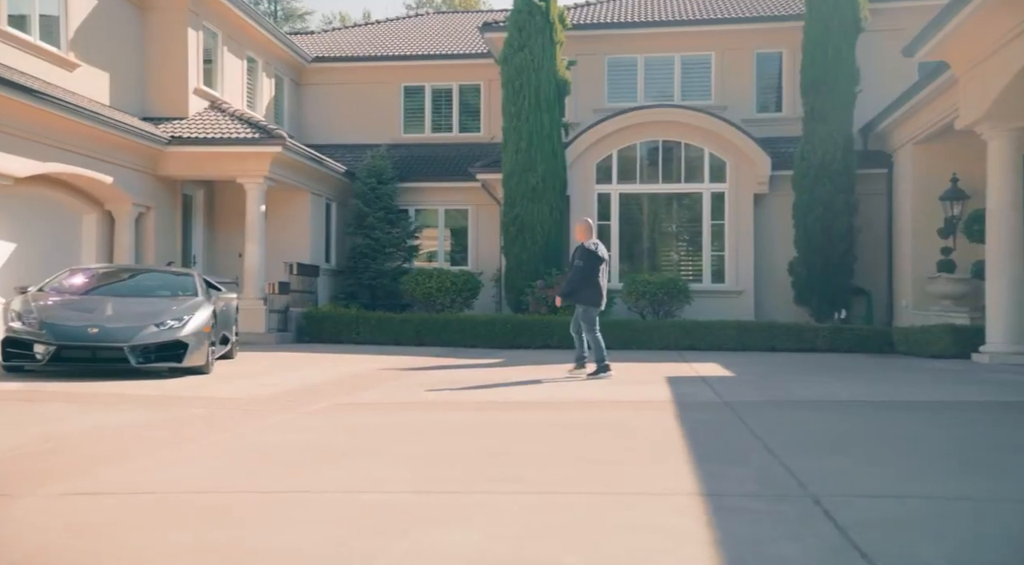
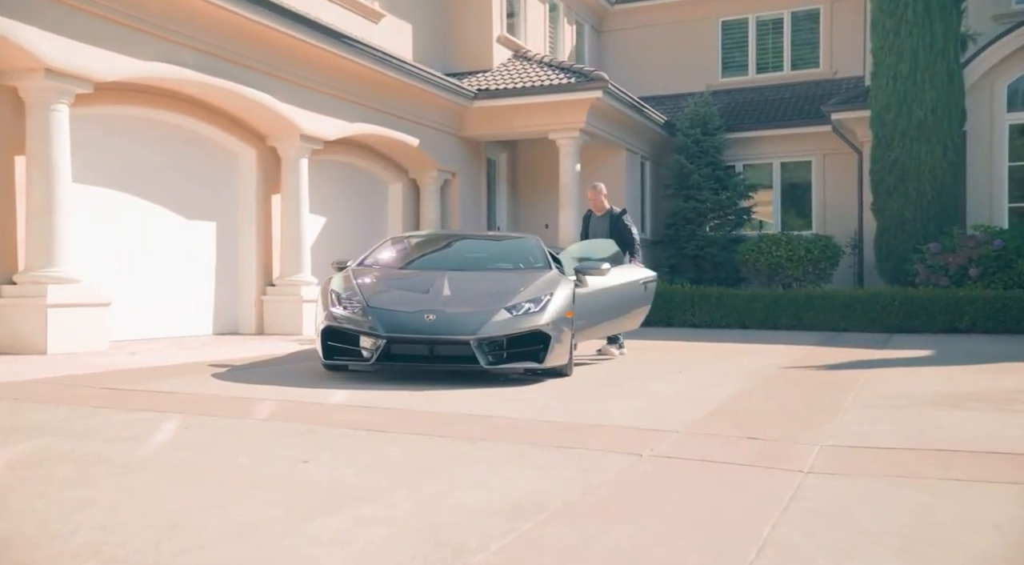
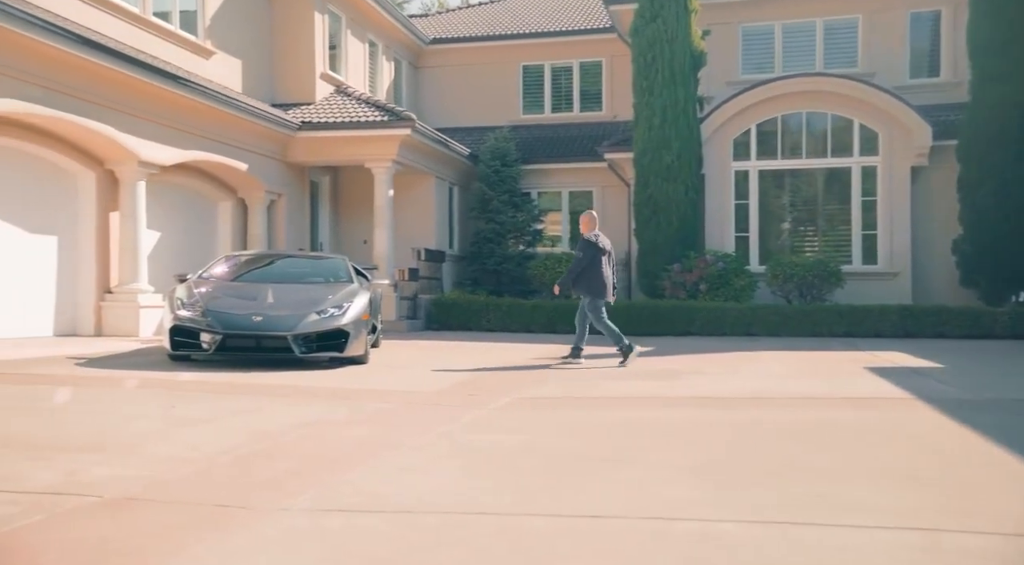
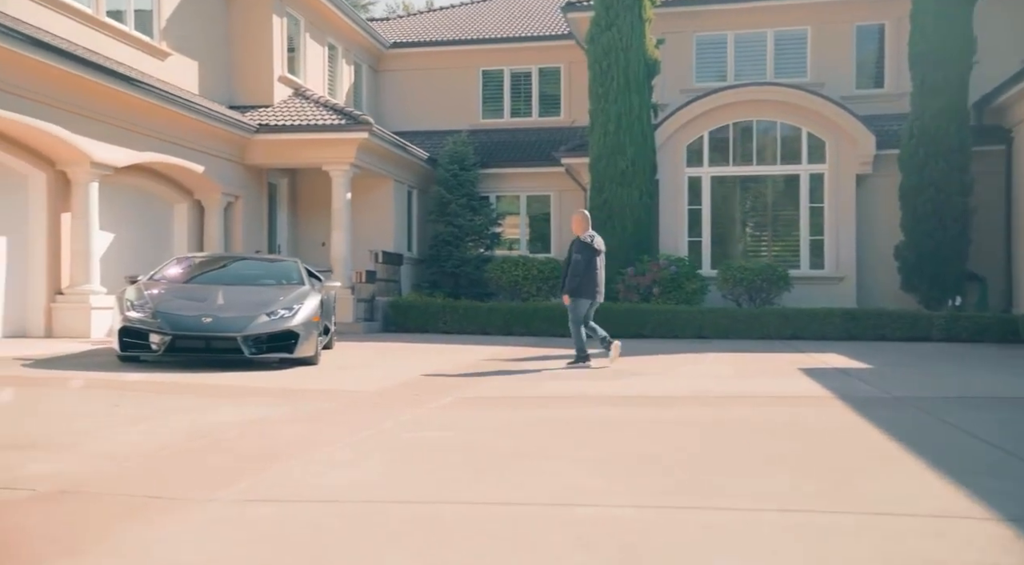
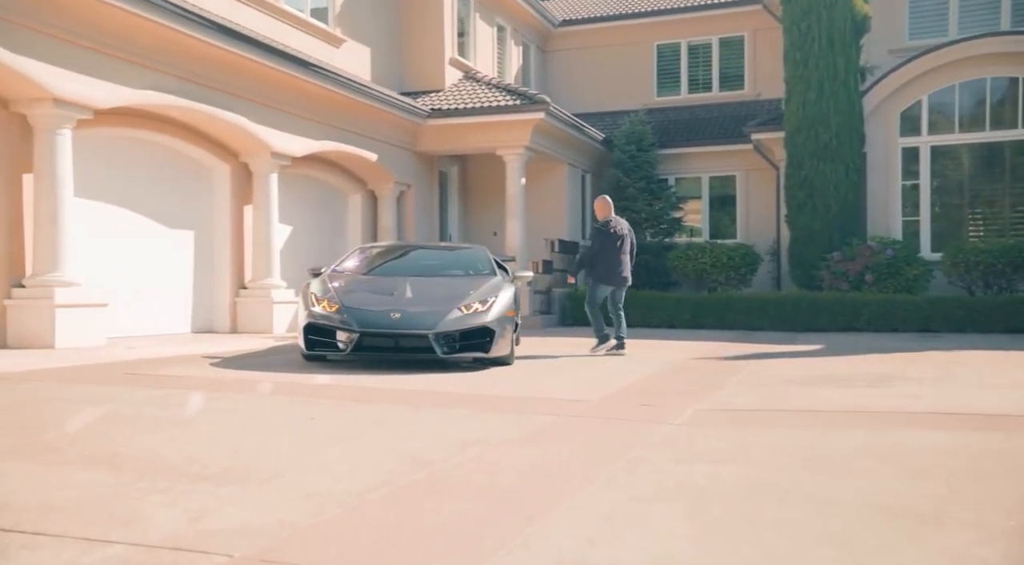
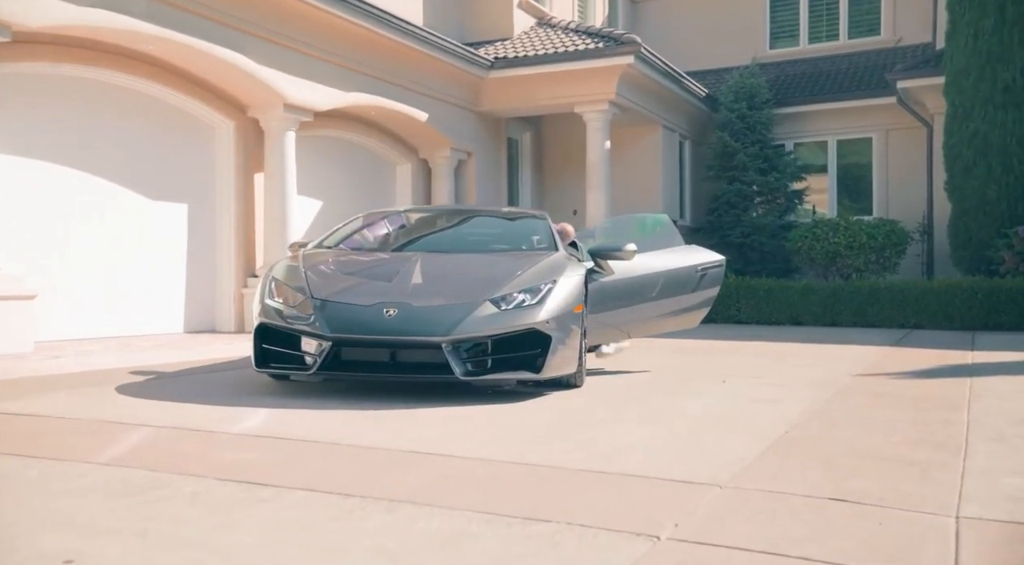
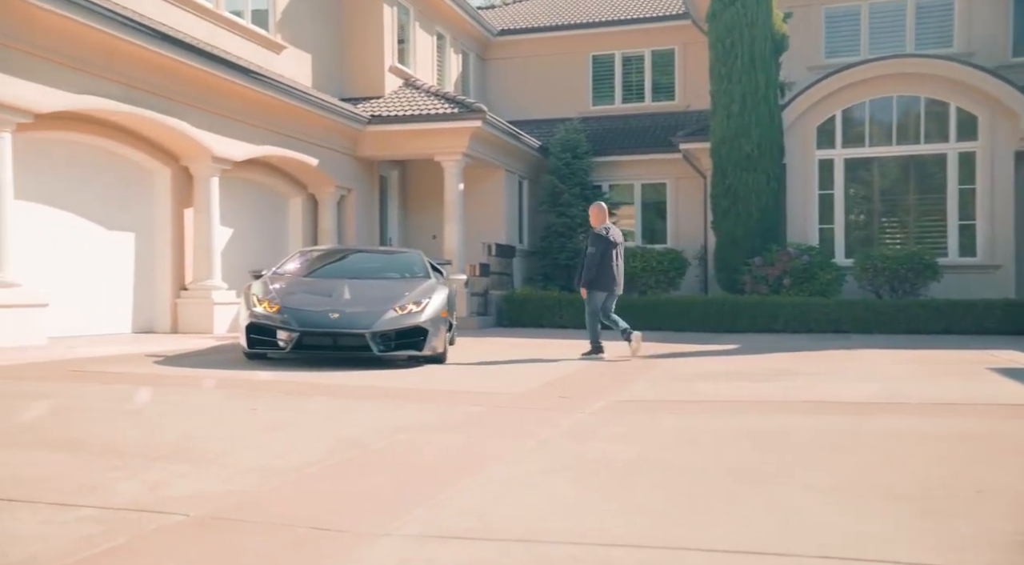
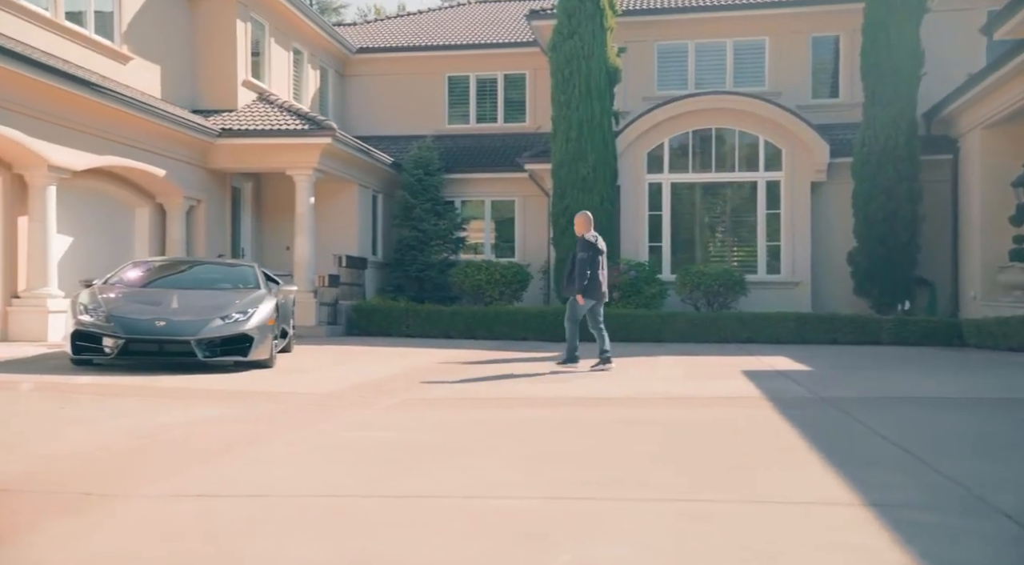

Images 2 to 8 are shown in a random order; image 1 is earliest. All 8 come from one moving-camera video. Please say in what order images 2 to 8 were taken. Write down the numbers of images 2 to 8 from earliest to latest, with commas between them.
8, 4, 3, 7, 5, 2, 6
